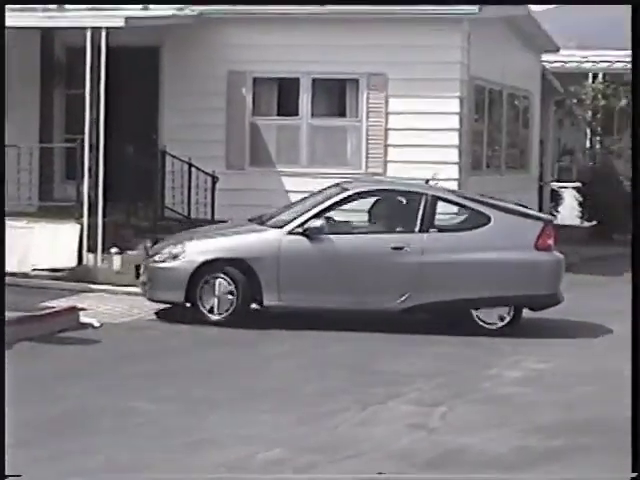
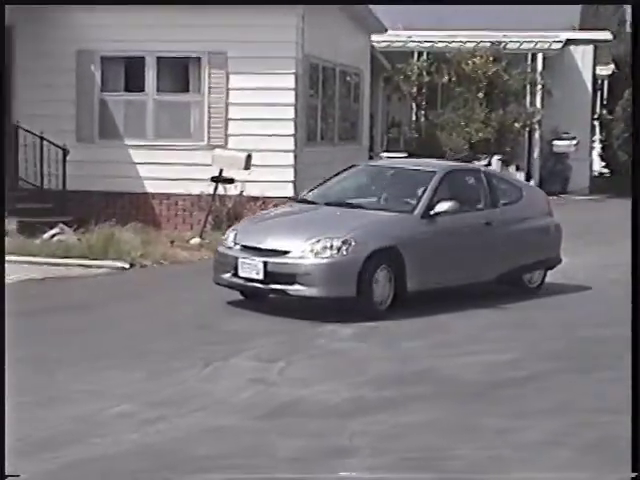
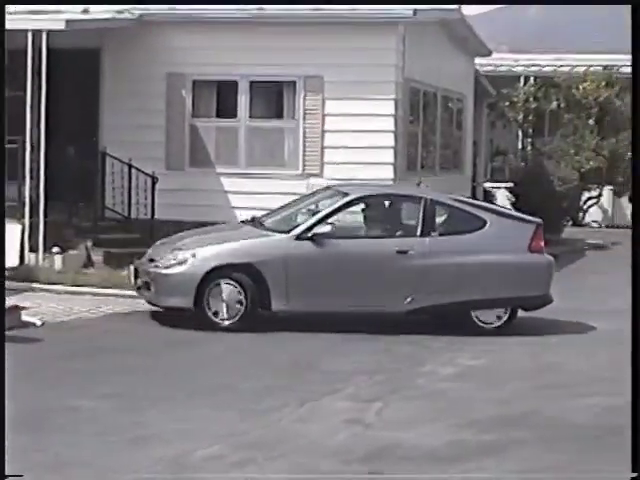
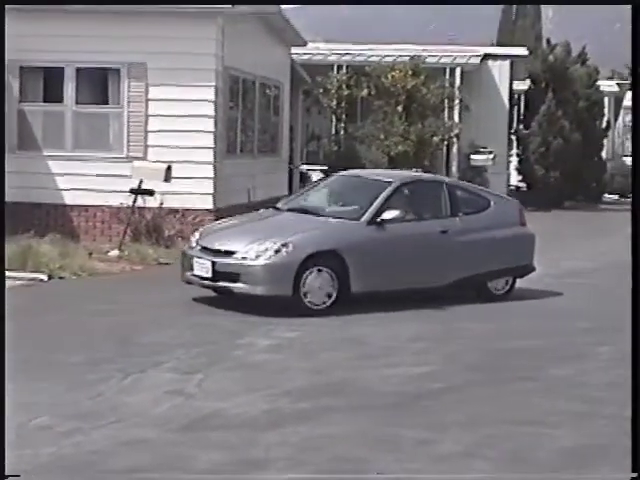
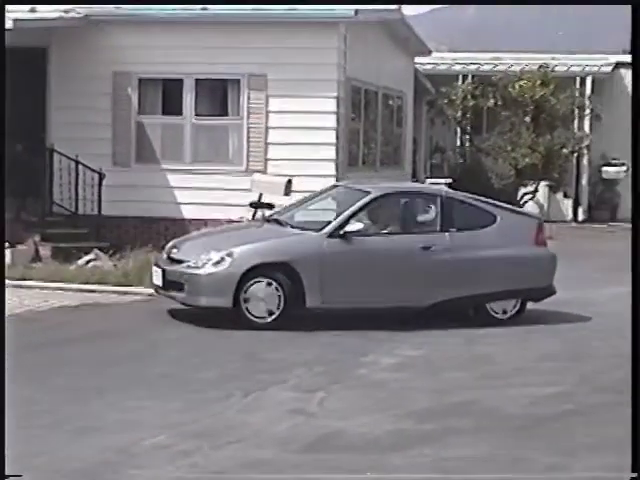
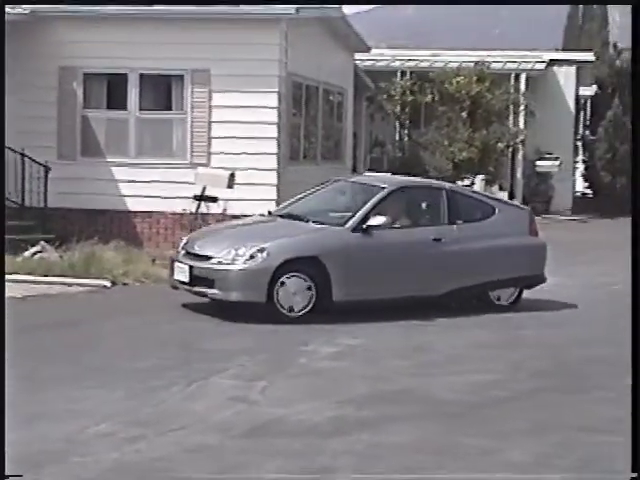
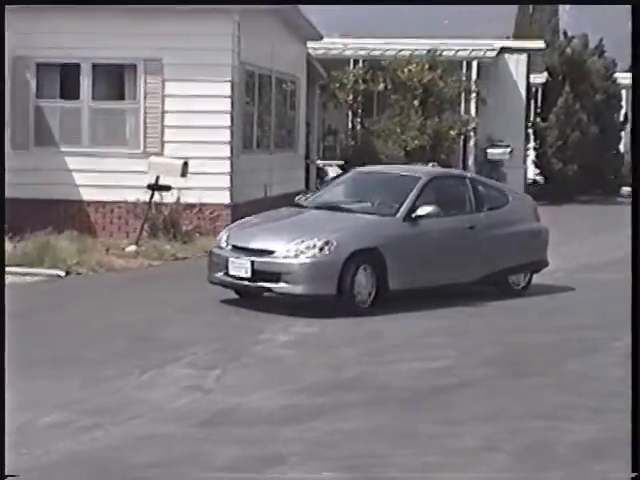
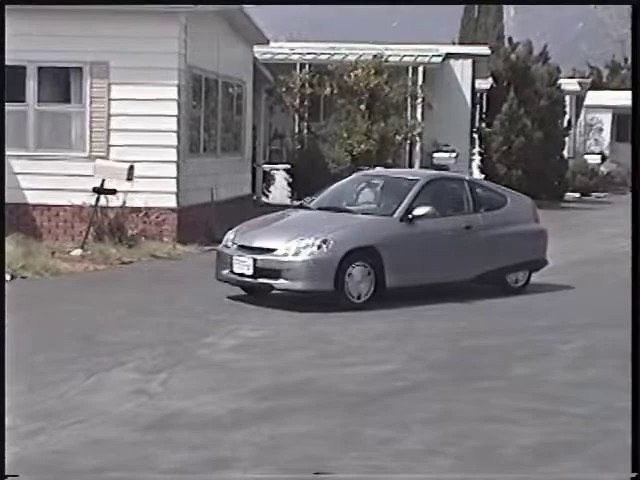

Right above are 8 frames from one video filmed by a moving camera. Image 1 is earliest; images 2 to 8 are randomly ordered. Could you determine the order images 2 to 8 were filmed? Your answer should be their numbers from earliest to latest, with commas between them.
3, 5, 6, 4, 8, 7, 2
